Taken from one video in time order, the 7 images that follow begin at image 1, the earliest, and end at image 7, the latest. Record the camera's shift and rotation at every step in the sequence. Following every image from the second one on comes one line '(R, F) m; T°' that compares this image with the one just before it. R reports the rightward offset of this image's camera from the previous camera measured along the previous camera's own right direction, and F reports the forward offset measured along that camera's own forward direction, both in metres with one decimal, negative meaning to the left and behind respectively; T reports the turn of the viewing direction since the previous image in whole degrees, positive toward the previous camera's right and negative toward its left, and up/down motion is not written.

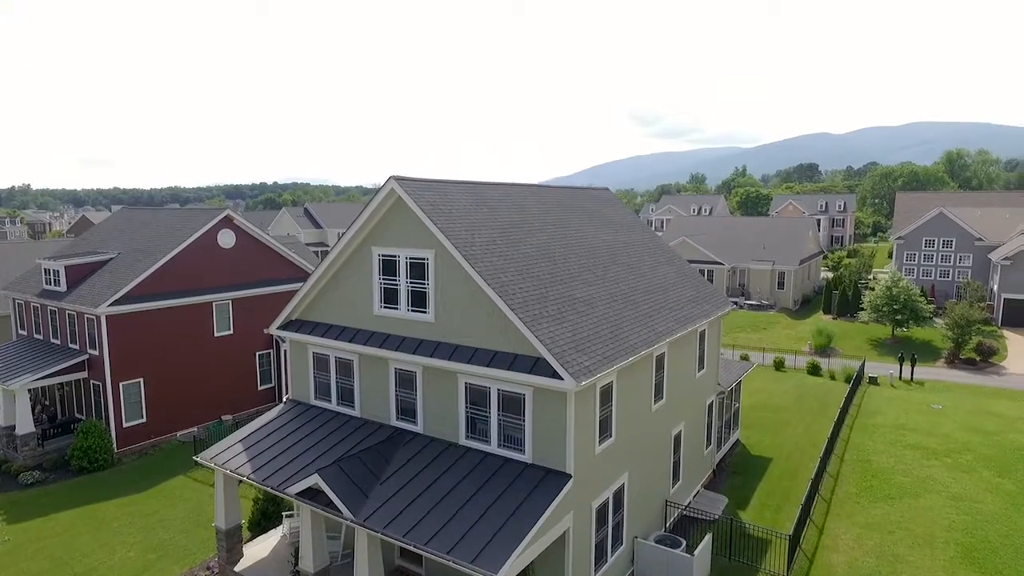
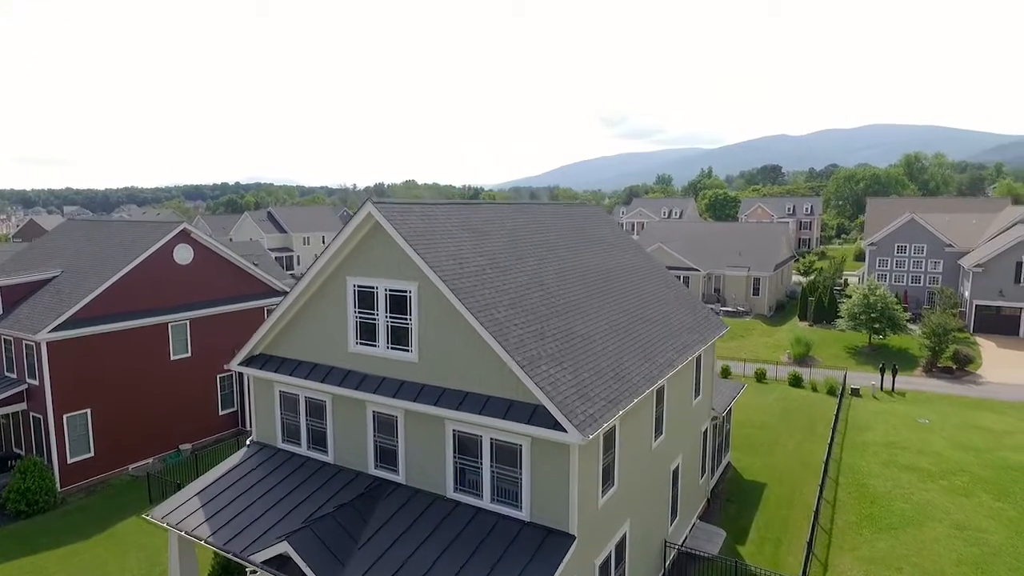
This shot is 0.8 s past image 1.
(-0.4, +1.2) m; +3°
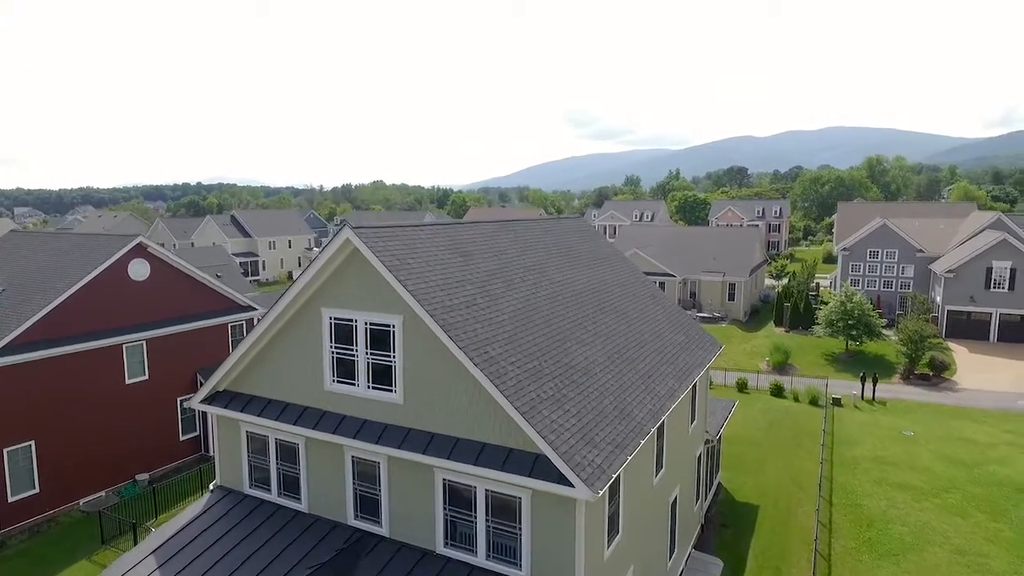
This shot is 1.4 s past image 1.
(-0.4, +1.0) m; +3°
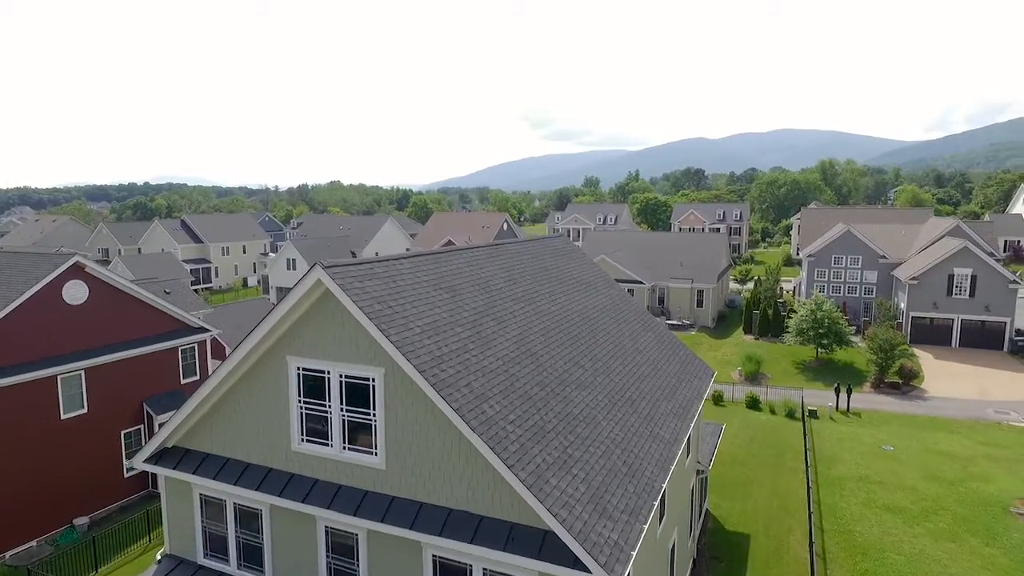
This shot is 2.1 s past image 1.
(-0.5, +1.2) m; +4°
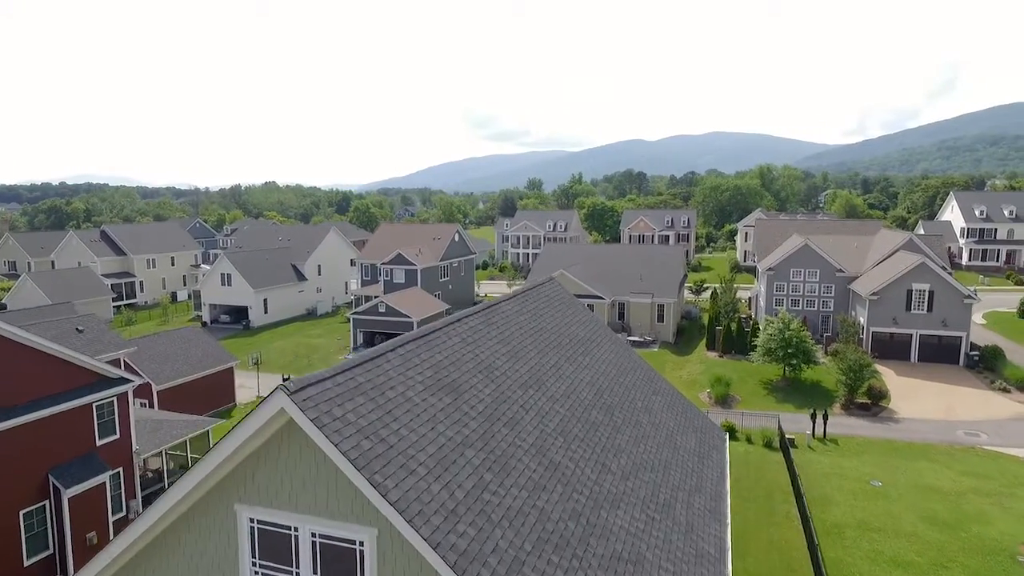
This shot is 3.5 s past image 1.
(-1.0, +2.3) m; +5°
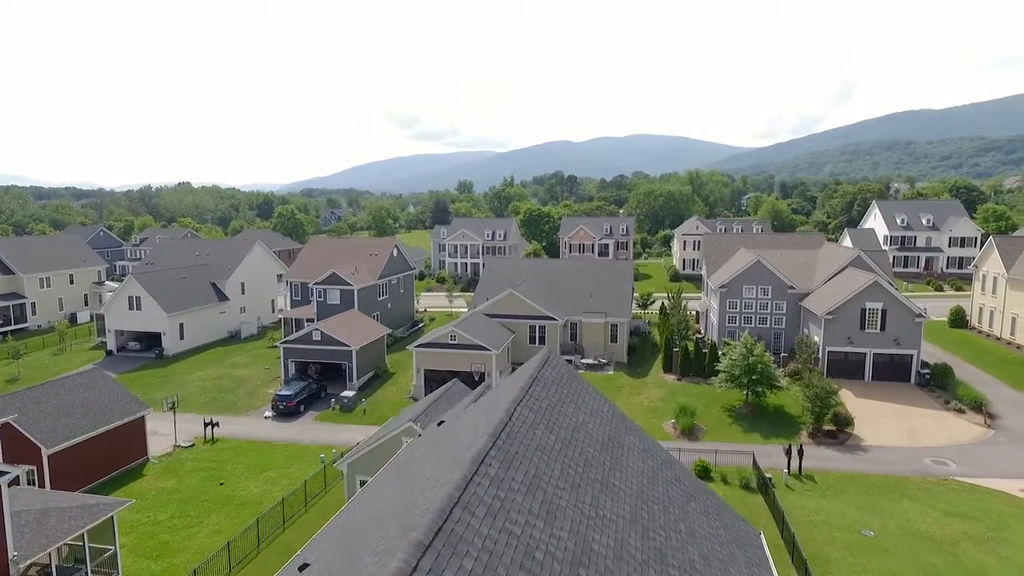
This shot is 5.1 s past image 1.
(-1.2, +2.9) m; +6°
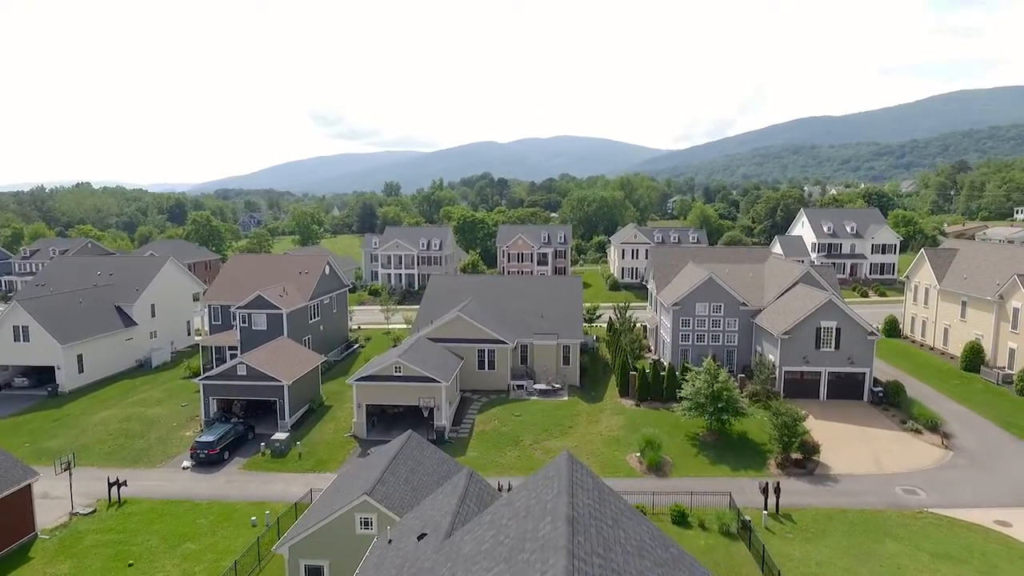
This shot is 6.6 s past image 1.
(-1.3, +2.8) m; +7°
